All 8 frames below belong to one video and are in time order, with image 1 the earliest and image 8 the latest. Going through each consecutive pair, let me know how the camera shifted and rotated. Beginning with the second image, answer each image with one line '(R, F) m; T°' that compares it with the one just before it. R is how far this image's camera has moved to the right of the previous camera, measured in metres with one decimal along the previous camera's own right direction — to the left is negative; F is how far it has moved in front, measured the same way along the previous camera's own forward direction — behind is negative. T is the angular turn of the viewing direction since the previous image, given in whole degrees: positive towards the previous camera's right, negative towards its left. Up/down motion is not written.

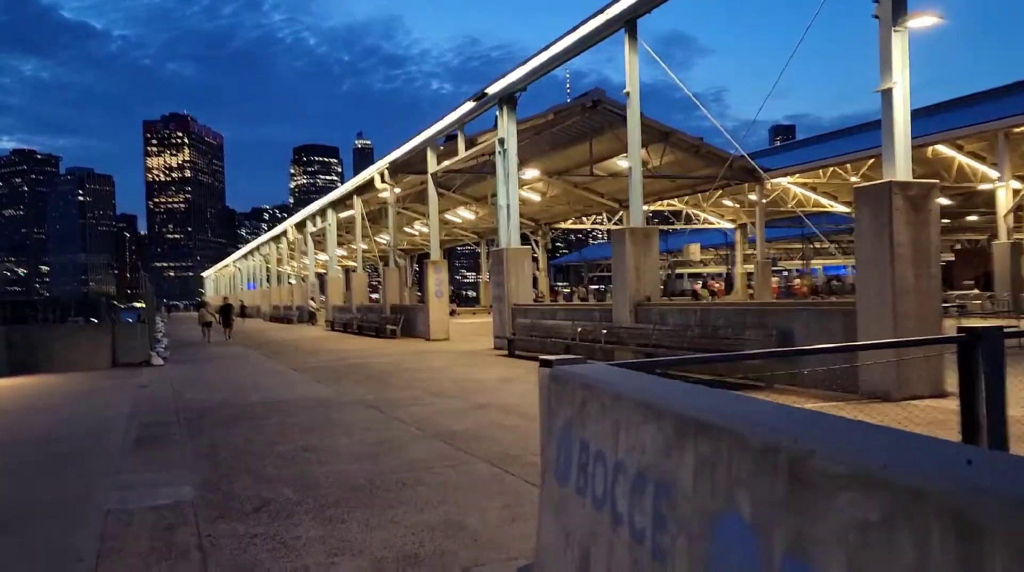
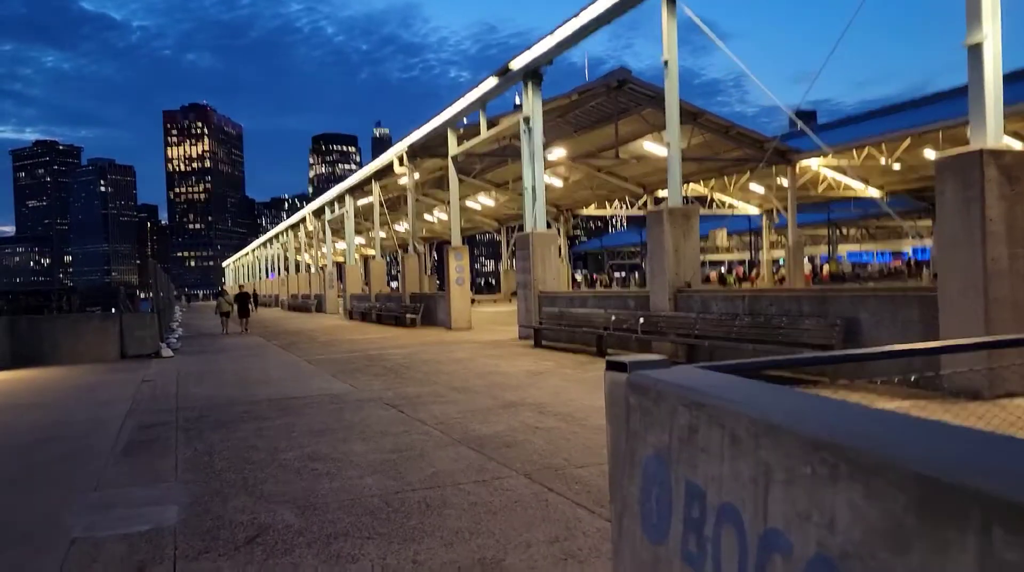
(-0.2, +1.1) m; -1°
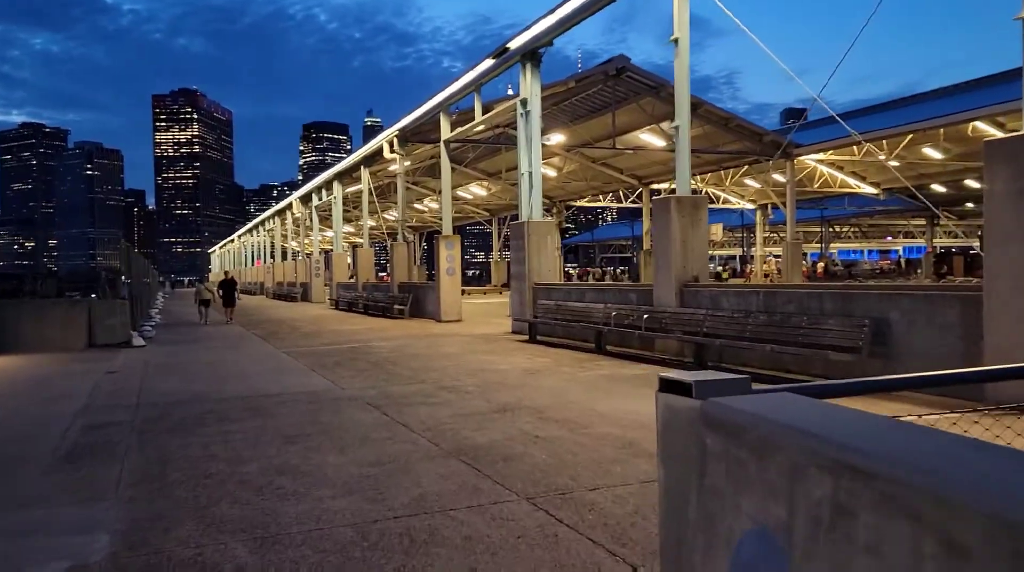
(-0.1, +1.0) m; +1°
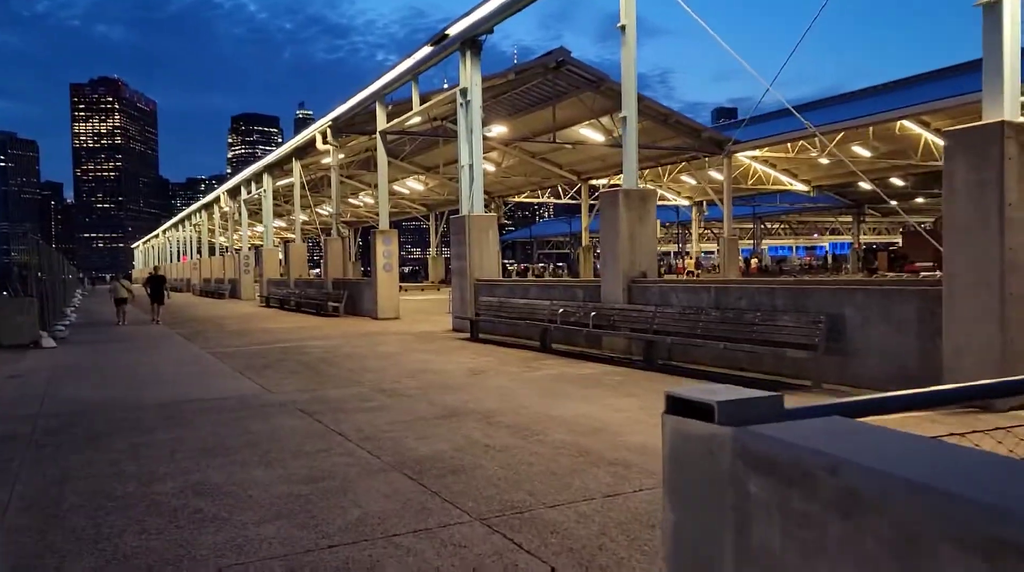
(-0.1, +0.6) m; +5°
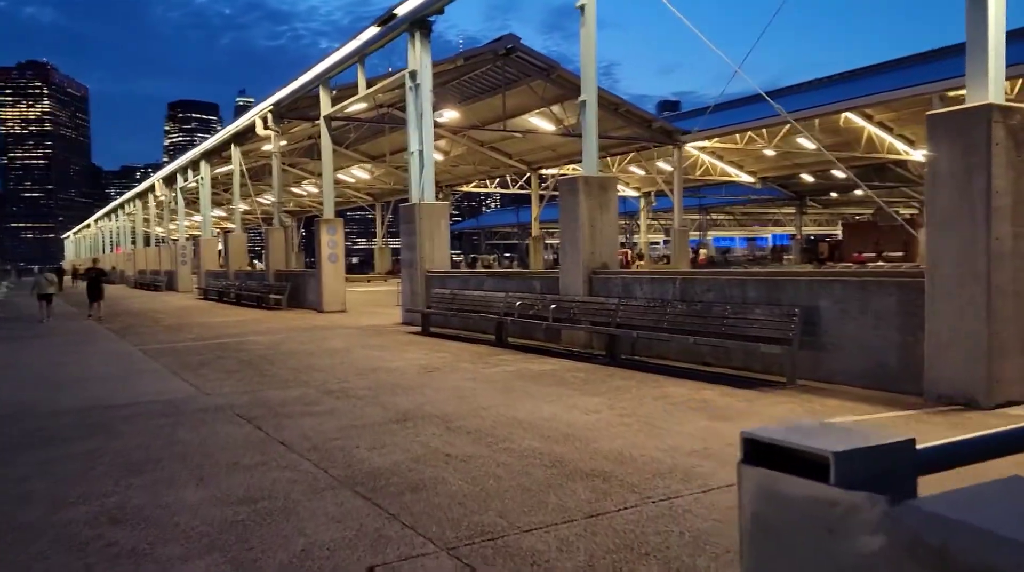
(-0.1, +0.6) m; +4°
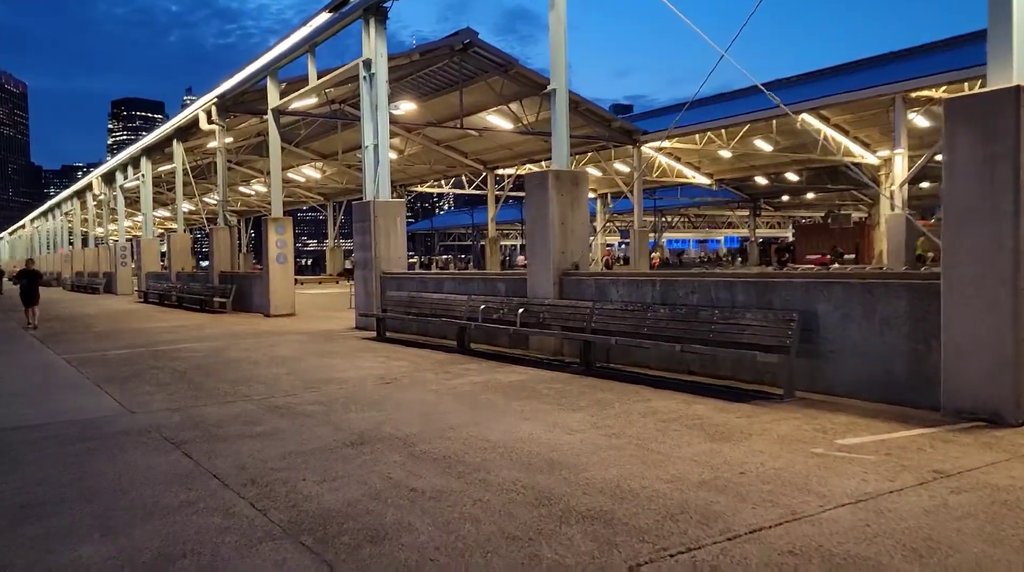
(-0.2, +0.9) m; +3°
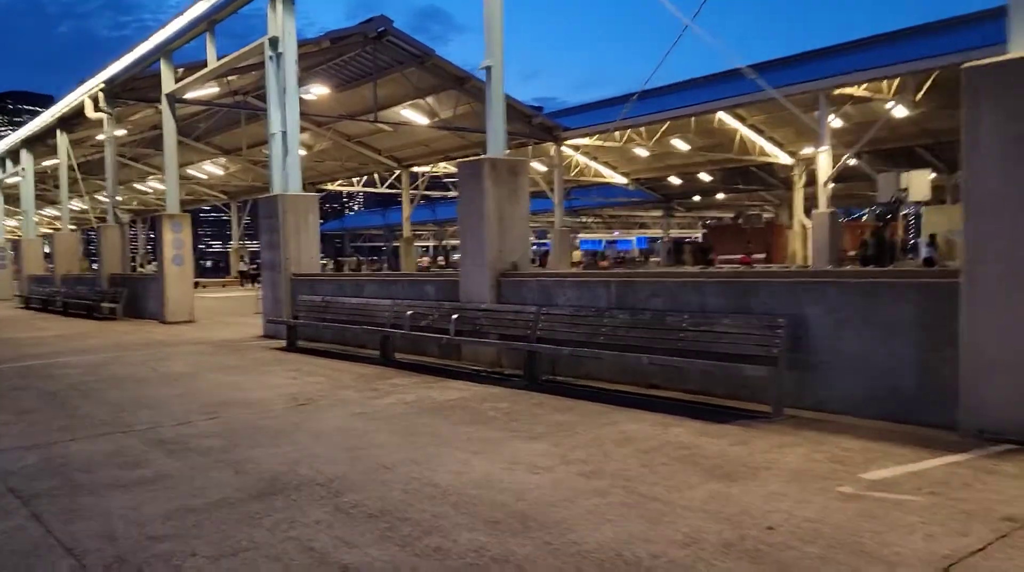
(-0.3, +1.3) m; +6°
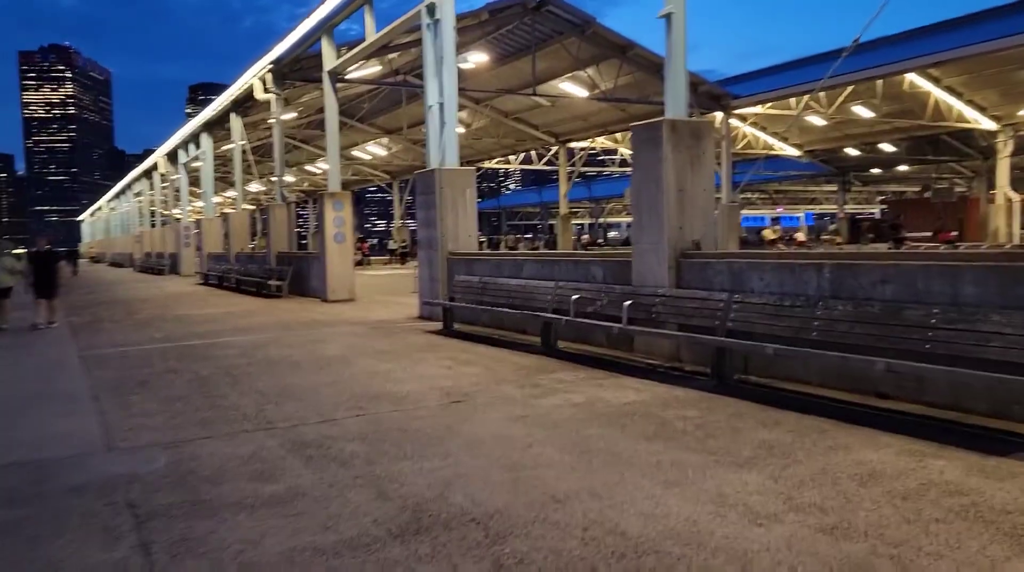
(-0.3, +1.2) m; -11°
